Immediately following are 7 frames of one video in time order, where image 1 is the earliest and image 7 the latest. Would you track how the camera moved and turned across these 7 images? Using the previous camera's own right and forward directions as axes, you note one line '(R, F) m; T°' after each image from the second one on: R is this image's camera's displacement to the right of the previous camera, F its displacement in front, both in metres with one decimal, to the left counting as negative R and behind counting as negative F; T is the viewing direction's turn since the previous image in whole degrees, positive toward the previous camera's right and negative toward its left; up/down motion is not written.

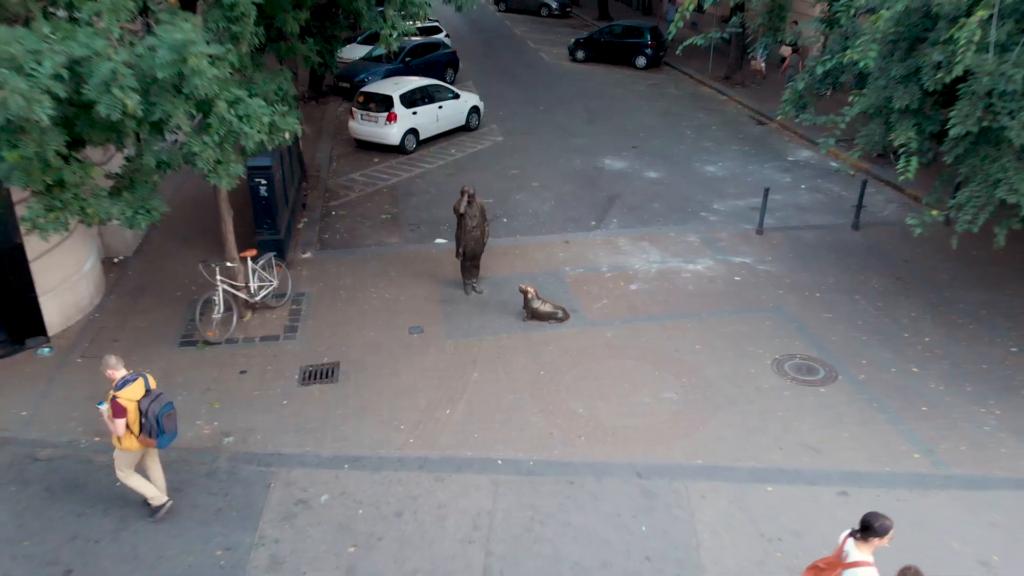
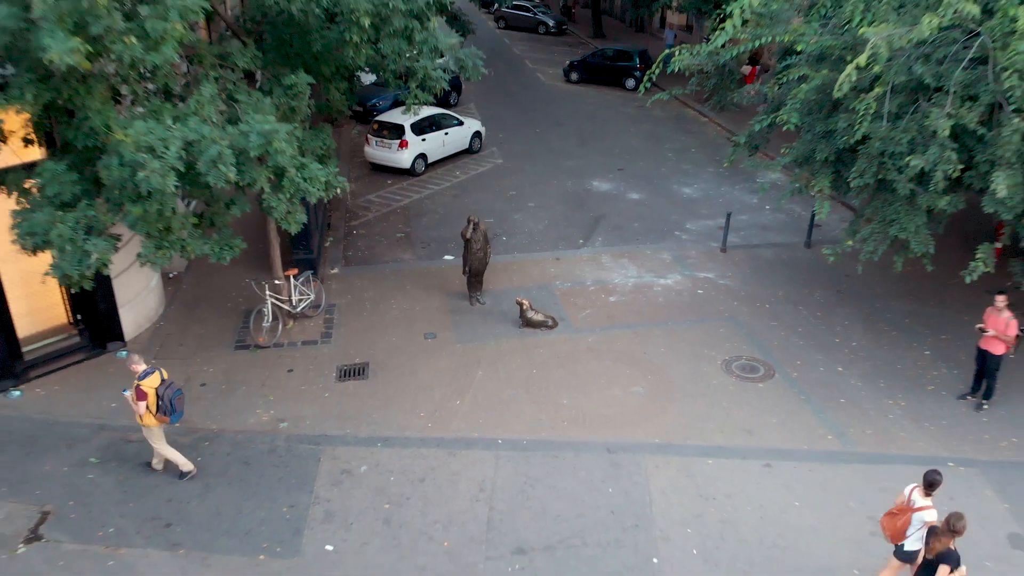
(0.0, -1.5) m; 0°
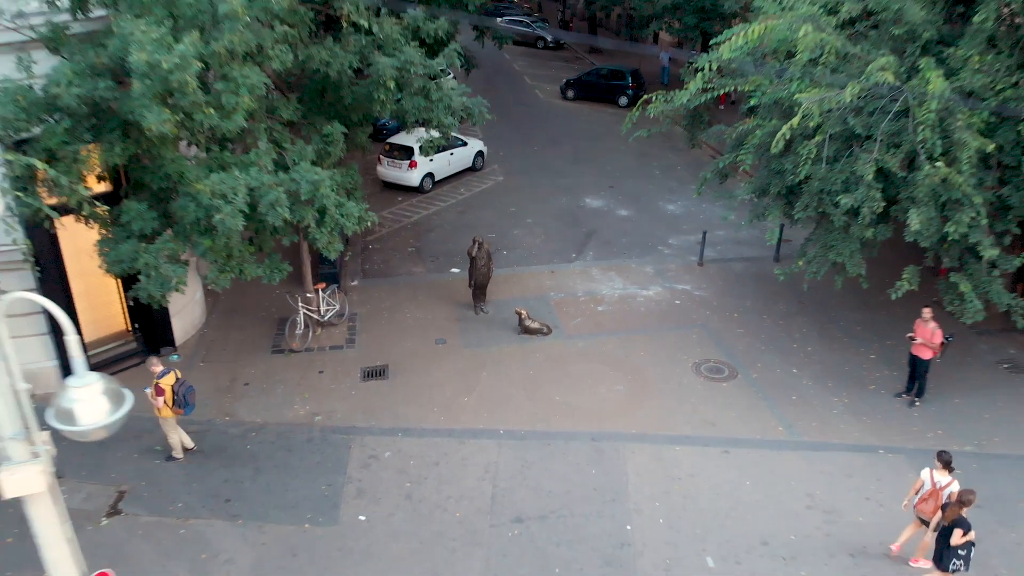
(0.0, -1.4) m; 0°
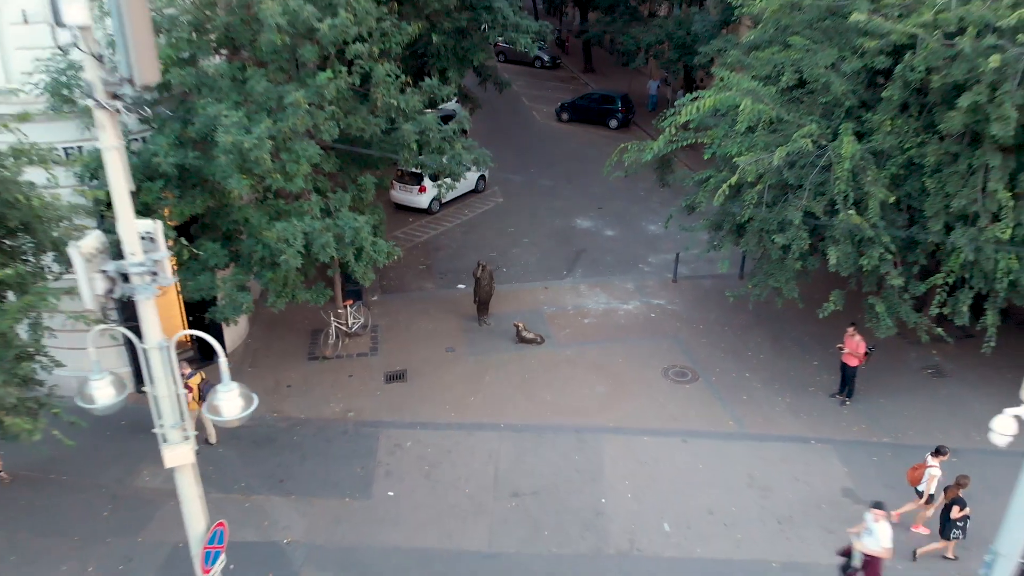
(0.0, -1.9) m; 0°
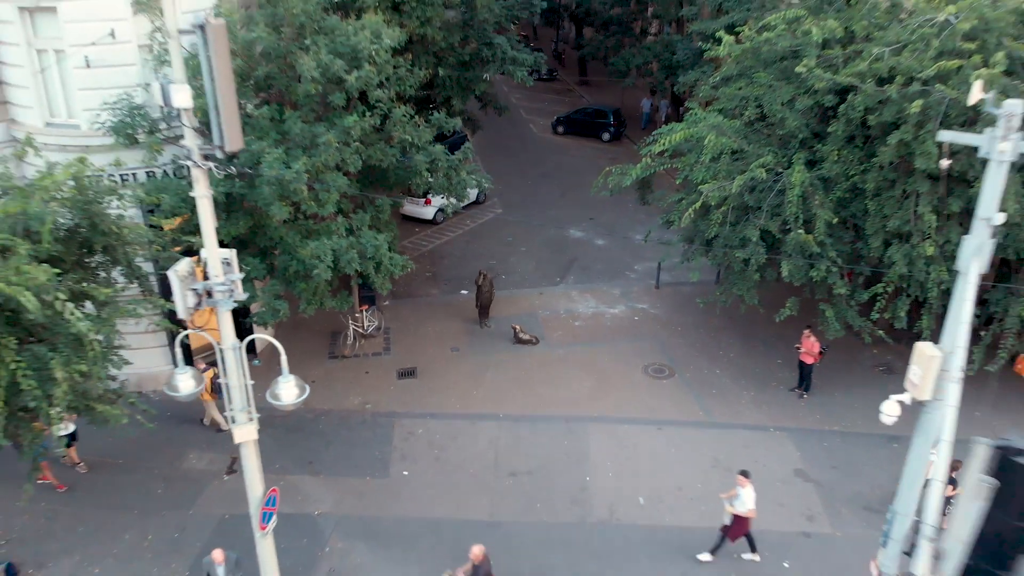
(0.0, -1.6) m; 0°
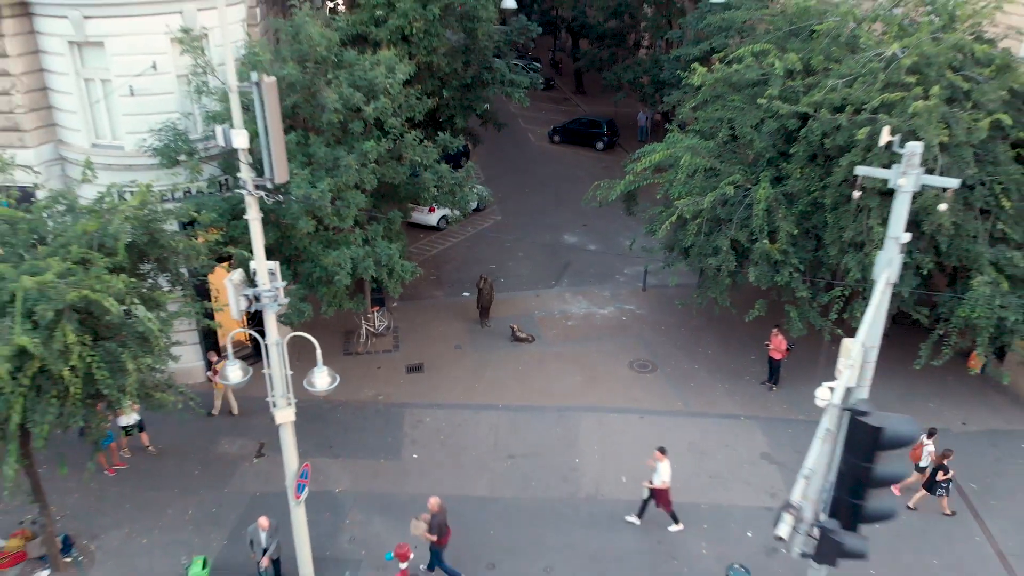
(+0.1, -1.4) m; 0°
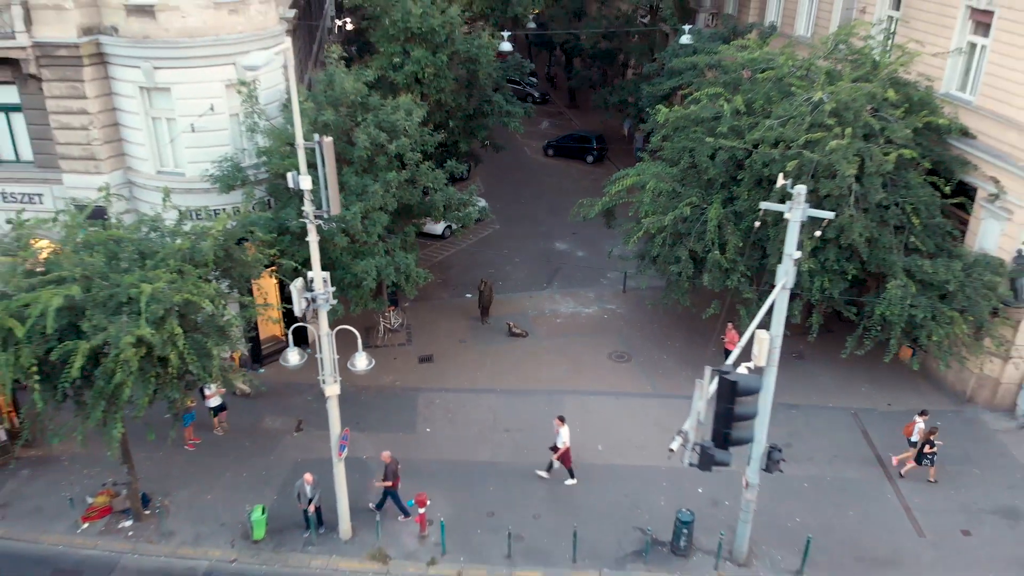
(+0.1, -2.7) m; 0°
